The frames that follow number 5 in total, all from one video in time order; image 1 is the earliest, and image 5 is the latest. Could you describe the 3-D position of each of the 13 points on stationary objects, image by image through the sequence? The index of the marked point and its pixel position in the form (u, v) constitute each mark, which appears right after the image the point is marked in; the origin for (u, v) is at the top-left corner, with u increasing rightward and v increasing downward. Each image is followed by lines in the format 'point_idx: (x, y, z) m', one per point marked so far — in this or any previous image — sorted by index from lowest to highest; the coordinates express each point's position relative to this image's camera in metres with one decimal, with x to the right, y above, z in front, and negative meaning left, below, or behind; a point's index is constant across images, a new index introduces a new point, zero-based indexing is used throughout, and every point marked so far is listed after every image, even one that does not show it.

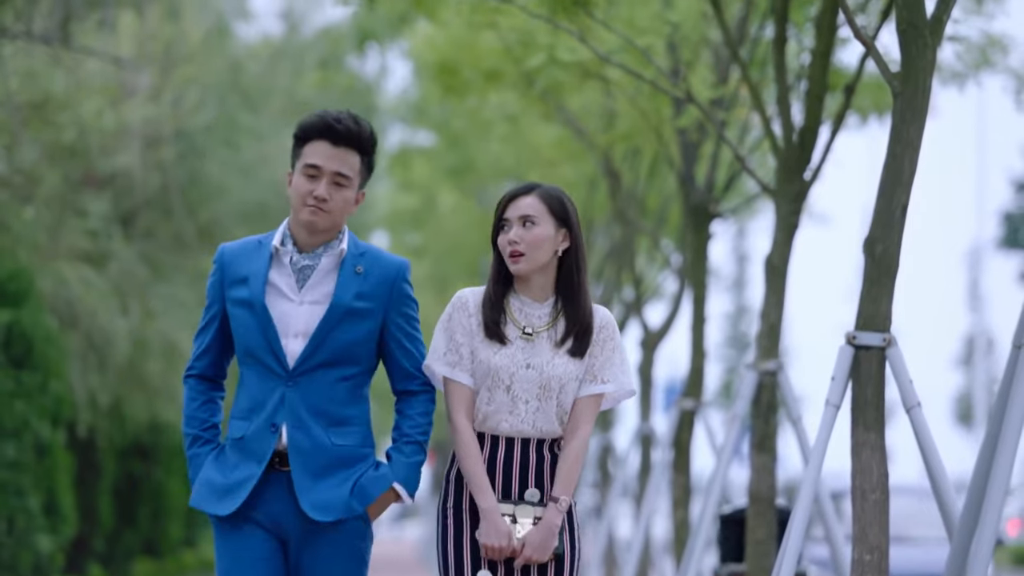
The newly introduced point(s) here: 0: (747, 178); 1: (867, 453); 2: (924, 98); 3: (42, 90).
0: (+1.9, +0.8, +15.8) m
1: (+1.5, -0.7, +7.9) m
2: (+1.7, +0.8, +7.9) m
3: (-3.2, +1.4, +13.8) m
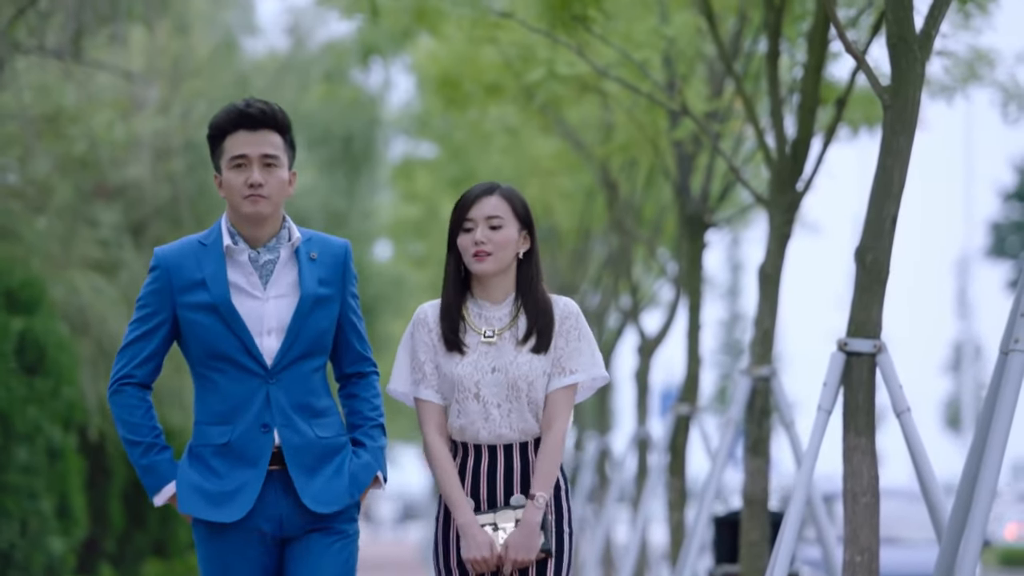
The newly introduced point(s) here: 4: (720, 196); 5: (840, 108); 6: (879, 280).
0: (+1.9, +0.8, +16.1) m
1: (+1.5, -0.7, +8.2) m
2: (+1.7, +0.8, +8.2) m
3: (-3.3, +1.3, +14.1) m
4: (+1.5, +0.6, +13.4) m
5: (+1.9, +1.1, +11.4) m
6: (+1.6, 0.0, +8.2) m
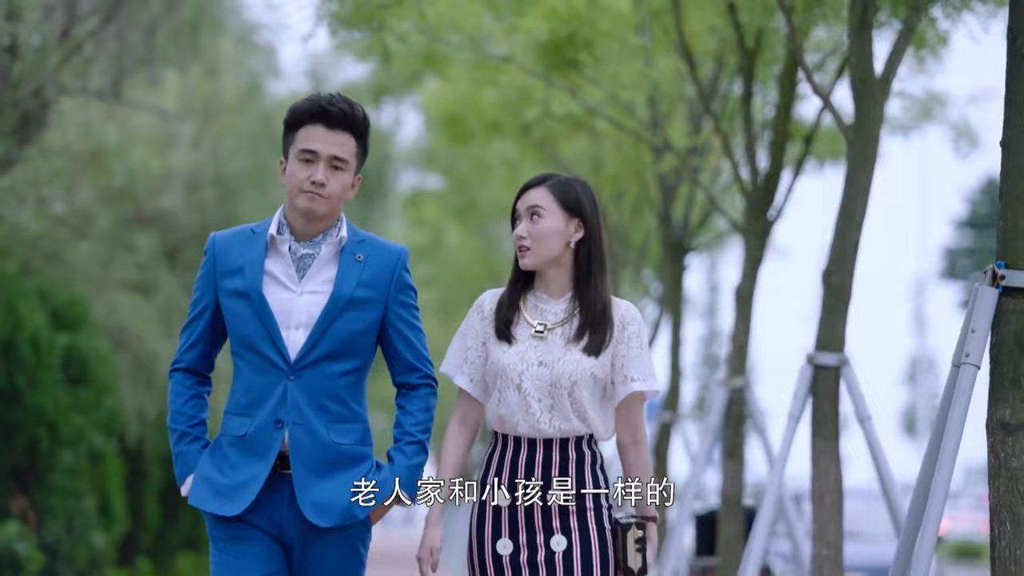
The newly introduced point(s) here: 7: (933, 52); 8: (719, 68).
0: (+1.8, +0.6, +17.4) m
1: (+1.5, -0.8, +9.4) m
2: (+1.8, +0.7, +9.5) m
3: (-3.3, +1.2, +15.3) m
4: (+1.4, +0.5, +14.7) m
5: (+1.9, +0.9, +12.7) m
6: (+1.6, -0.1, +9.5) m
7: (+2.8, +1.6, +12.8) m
8: (+1.5, +1.6, +13.7) m
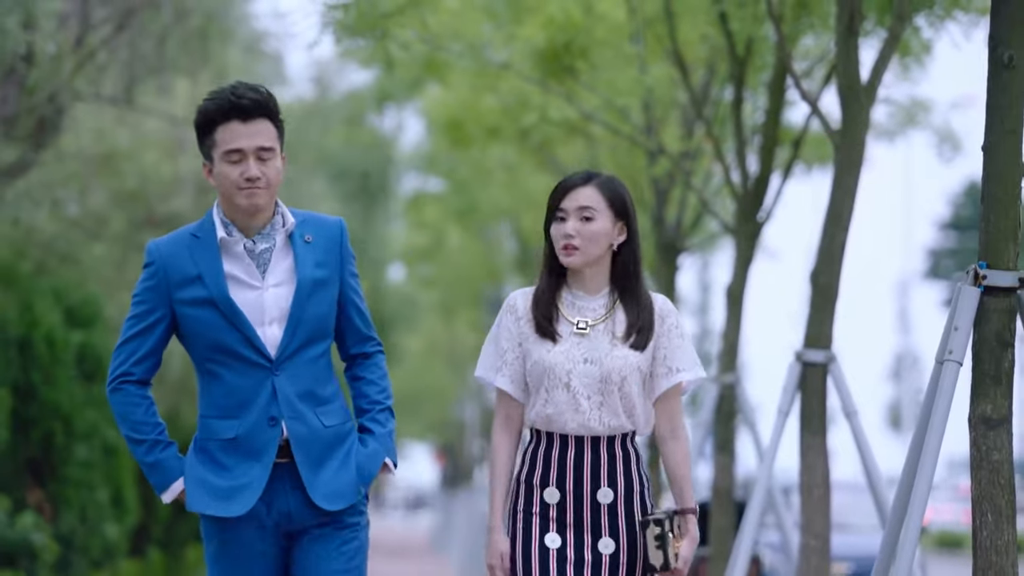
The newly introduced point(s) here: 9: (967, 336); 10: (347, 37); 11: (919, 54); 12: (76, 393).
0: (+1.8, +0.6, +17.9) m
1: (+1.5, -0.8, +9.9) m
2: (+1.8, +0.7, +10.0) m
3: (-3.3, +1.2, +15.8) m
4: (+1.4, +0.5, +15.1) m
5: (+1.9, +0.9, +13.1) m
6: (+1.6, -0.1, +9.9) m
7: (+2.8, +1.6, +13.3) m
8: (+1.5, +1.6, +14.1) m
9: (+1.5, -0.2, +6.4) m
10: (-1.1, +1.7, +12.9) m
11: (+2.8, +1.6, +13.1) m
12: (-3.5, -0.8, +15.6) m
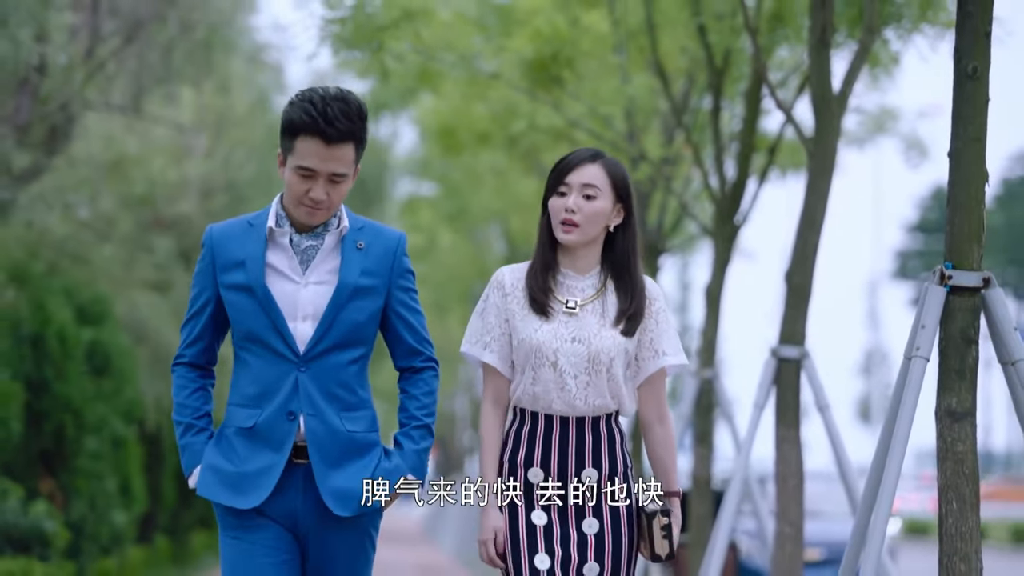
0: (+1.7, +0.6, +18.6) m
1: (+1.5, -0.8, +10.6) m
2: (+1.7, +0.7, +10.7) m
3: (-3.4, +1.2, +16.4) m
4: (+1.3, +0.5, +15.9) m
5: (+1.9, +1.0, +13.9) m
6: (+1.6, -0.1, +10.7) m
7: (+2.7, +1.6, +14.0) m
8: (+1.4, +1.6, +14.9) m
9: (+1.5, -0.2, +7.1) m
10: (-1.2, +1.7, +13.6) m
11: (+2.7, +1.6, +13.9) m
12: (-3.6, -0.8, +16.3) m
